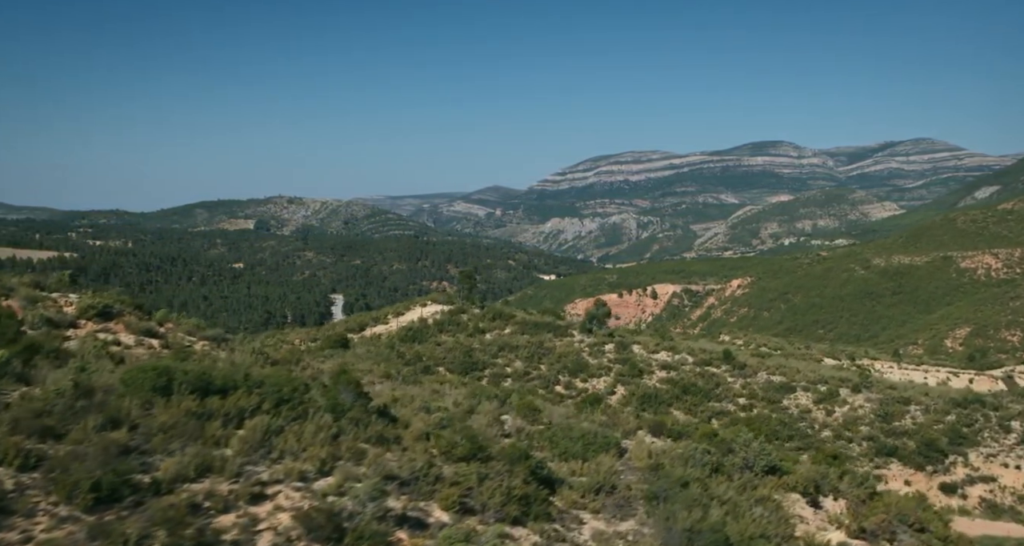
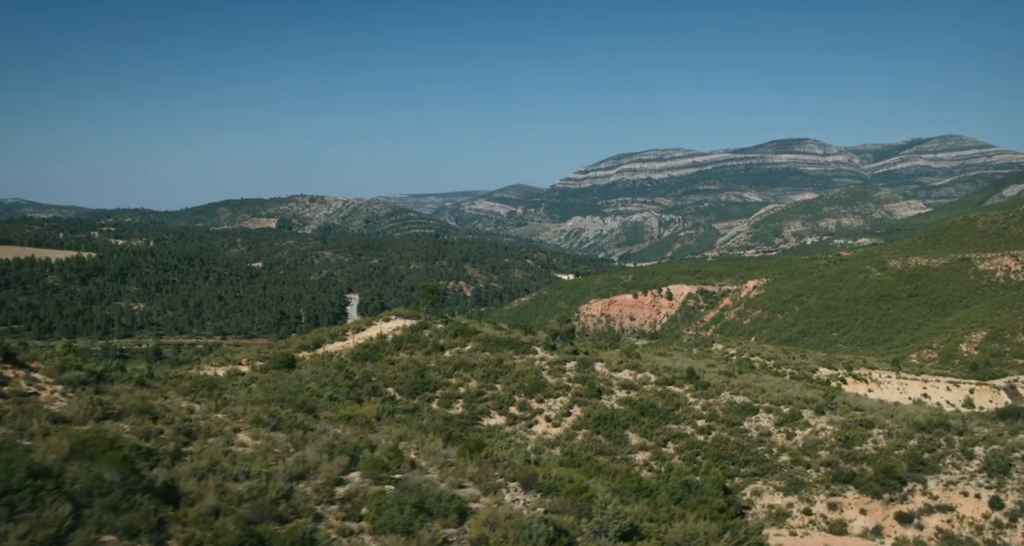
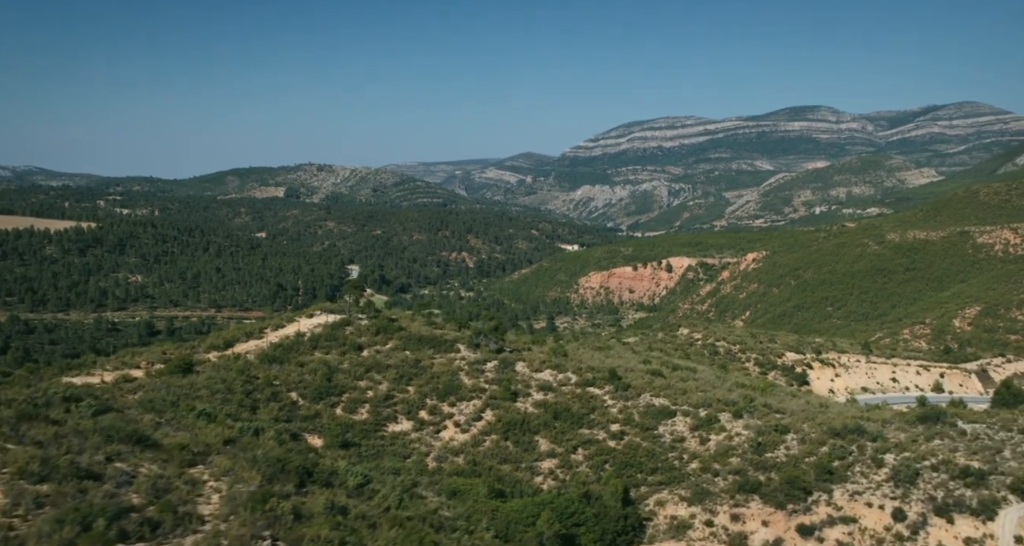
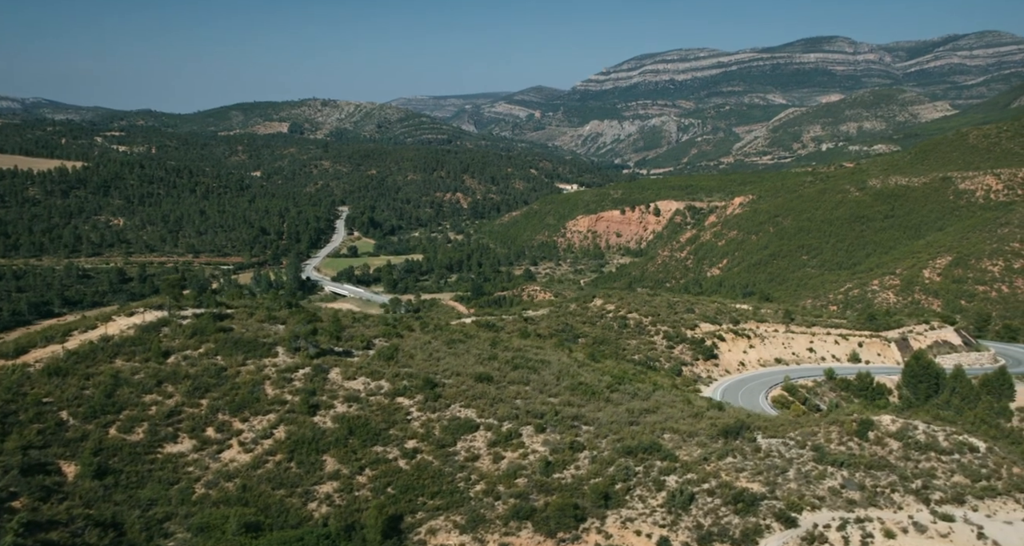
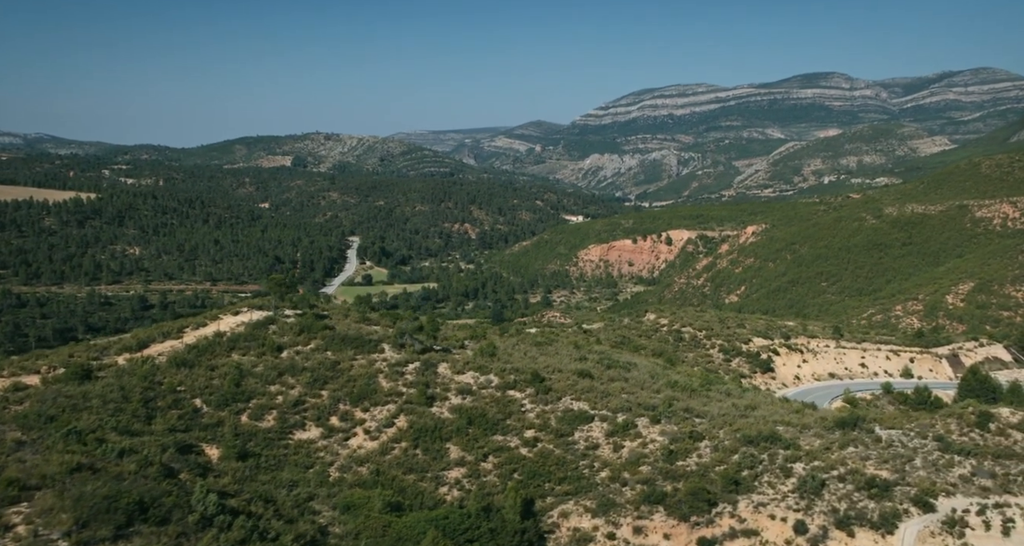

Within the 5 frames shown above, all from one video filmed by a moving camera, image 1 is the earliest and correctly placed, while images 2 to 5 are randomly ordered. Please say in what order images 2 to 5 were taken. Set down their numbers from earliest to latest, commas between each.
2, 3, 5, 4
